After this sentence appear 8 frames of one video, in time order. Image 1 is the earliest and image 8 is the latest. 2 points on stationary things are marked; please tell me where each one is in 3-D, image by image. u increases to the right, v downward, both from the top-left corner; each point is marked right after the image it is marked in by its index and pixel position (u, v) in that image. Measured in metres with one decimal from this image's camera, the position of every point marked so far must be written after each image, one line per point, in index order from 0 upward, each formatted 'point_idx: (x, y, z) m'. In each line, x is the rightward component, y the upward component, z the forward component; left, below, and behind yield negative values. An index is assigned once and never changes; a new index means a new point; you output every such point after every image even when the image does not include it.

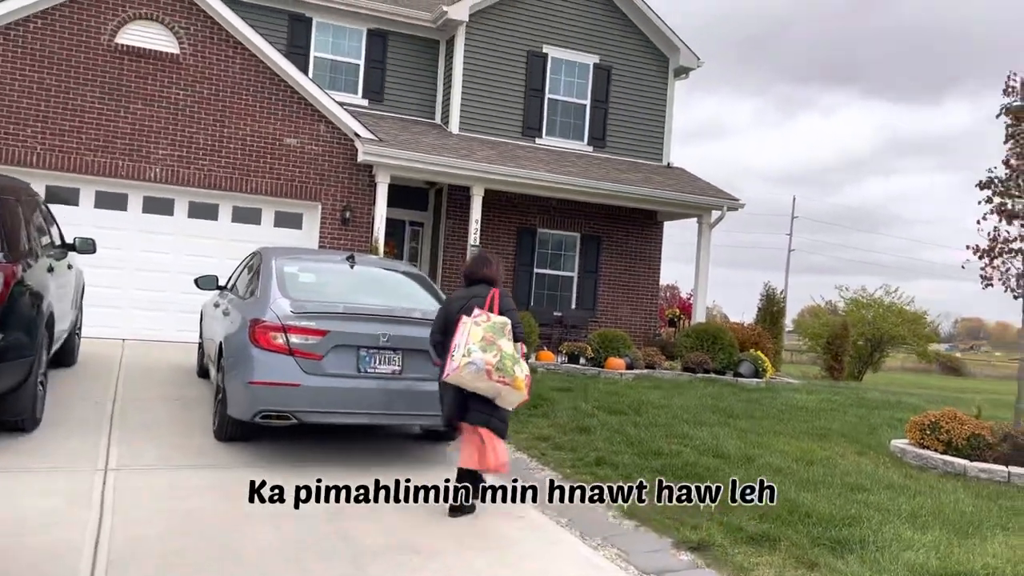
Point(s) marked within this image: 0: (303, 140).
0: (-3.2, +2.3, +12.9) m
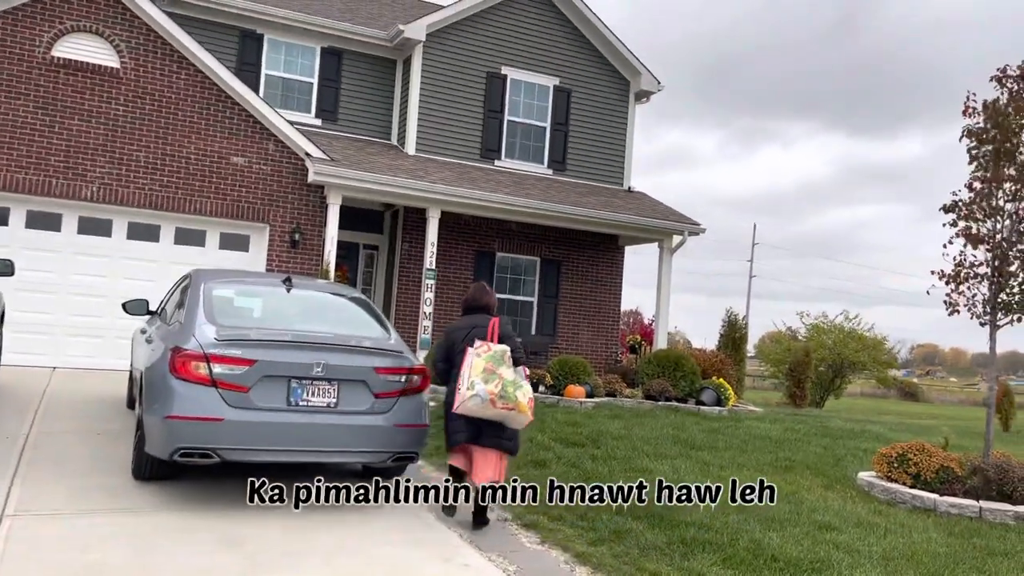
0: (-3.9, +1.9, +12.4) m
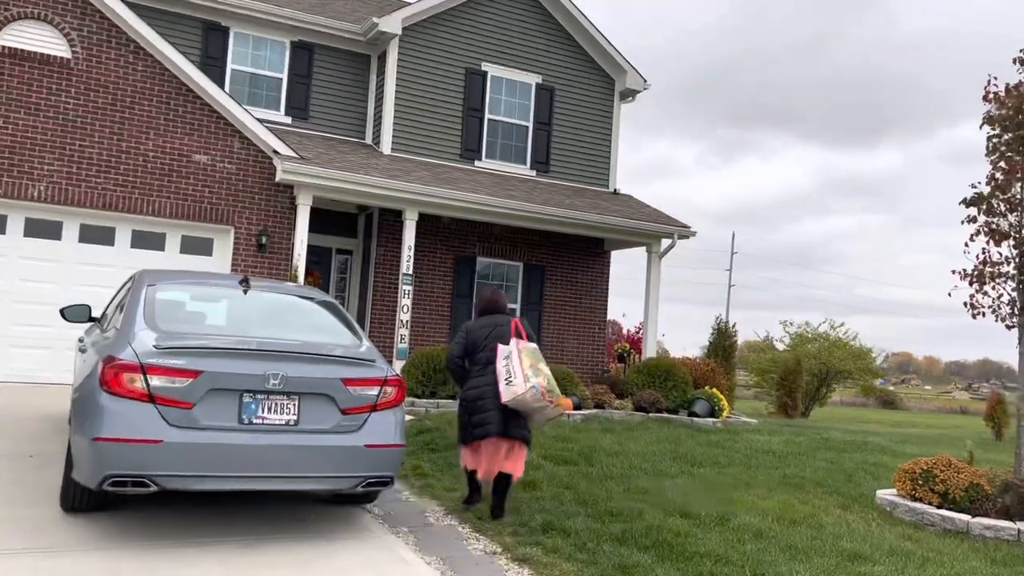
0: (-4.1, +1.8, +11.6) m
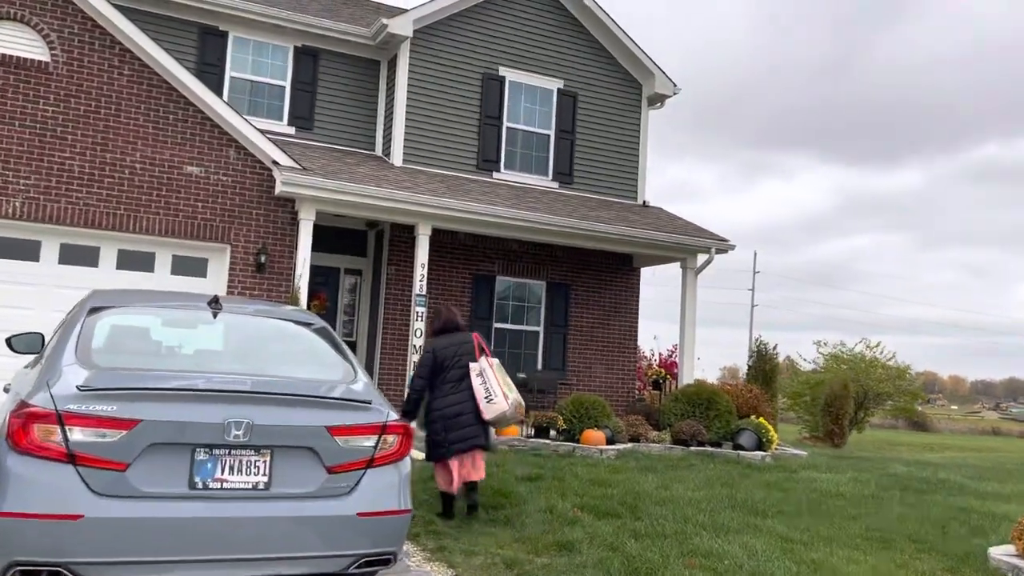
0: (-3.9, +1.5, +10.6) m
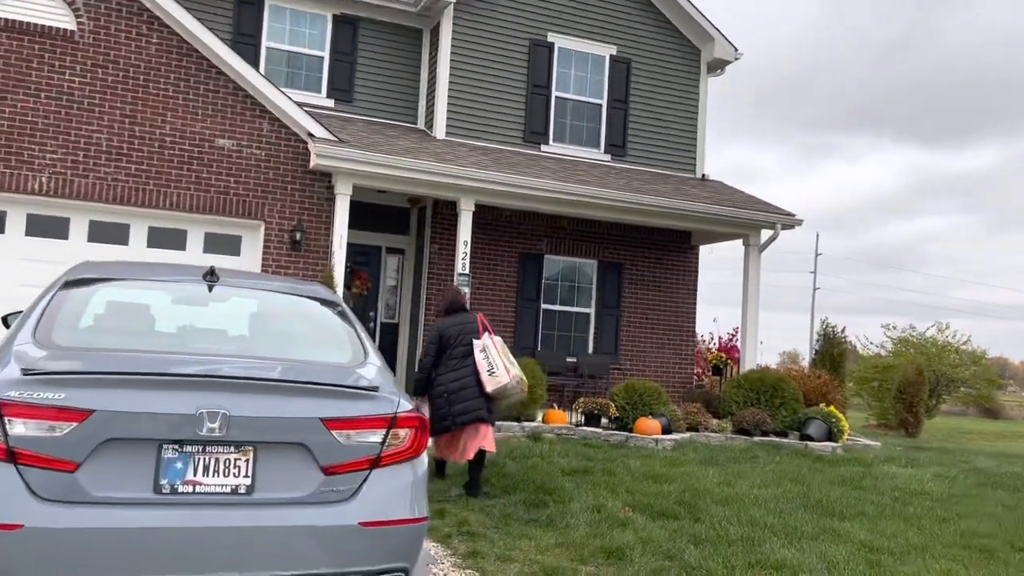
0: (-3.3, +1.8, +10.1) m
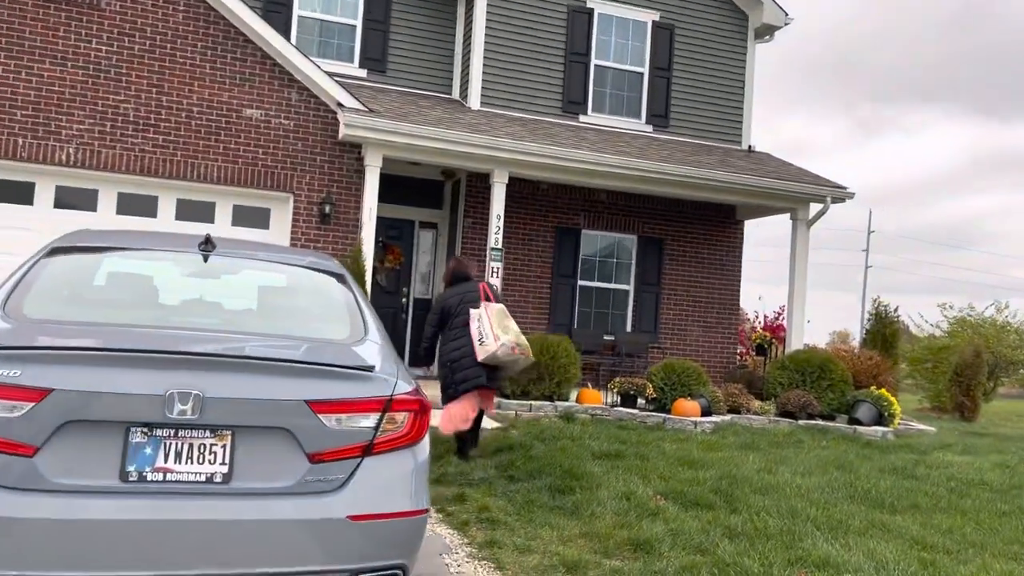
0: (-2.9, +2.1, +9.9) m
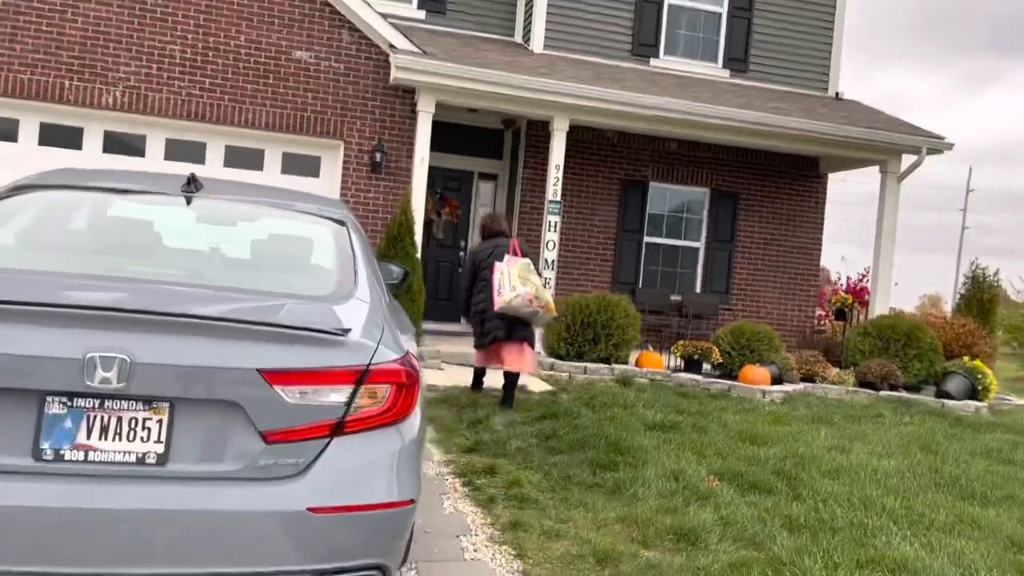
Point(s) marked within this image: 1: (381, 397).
0: (-2.2, +2.6, +9.4) m
1: (-0.4, -0.3, +2.5) m
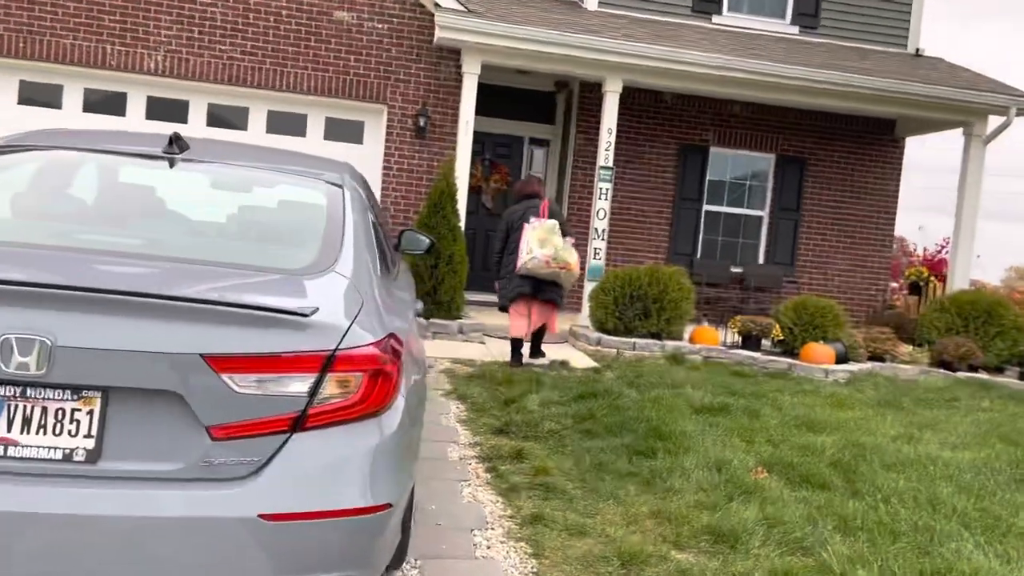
0: (-1.7, +3.0, +9.1) m
1: (-0.4, -0.3, +2.2) m
